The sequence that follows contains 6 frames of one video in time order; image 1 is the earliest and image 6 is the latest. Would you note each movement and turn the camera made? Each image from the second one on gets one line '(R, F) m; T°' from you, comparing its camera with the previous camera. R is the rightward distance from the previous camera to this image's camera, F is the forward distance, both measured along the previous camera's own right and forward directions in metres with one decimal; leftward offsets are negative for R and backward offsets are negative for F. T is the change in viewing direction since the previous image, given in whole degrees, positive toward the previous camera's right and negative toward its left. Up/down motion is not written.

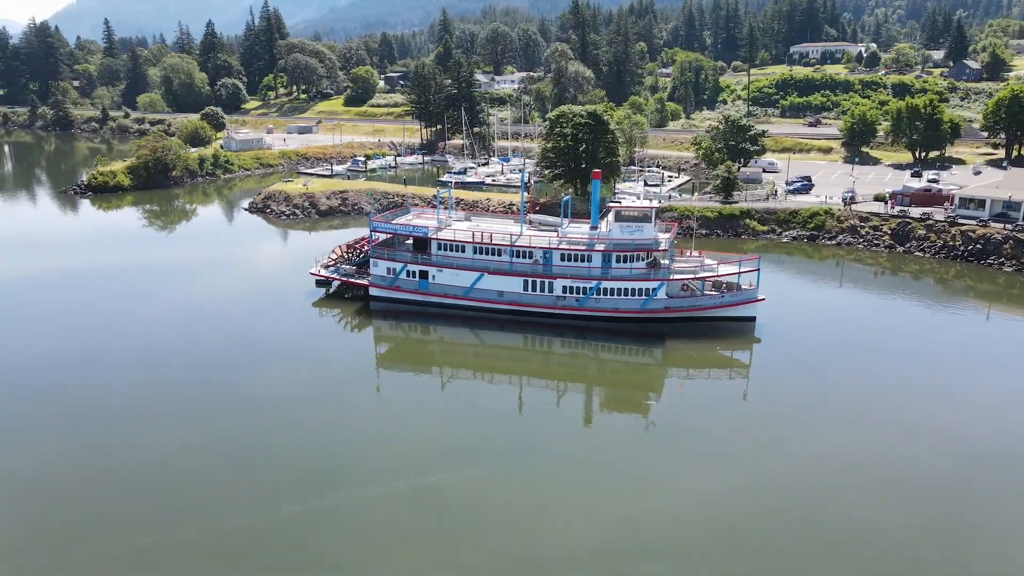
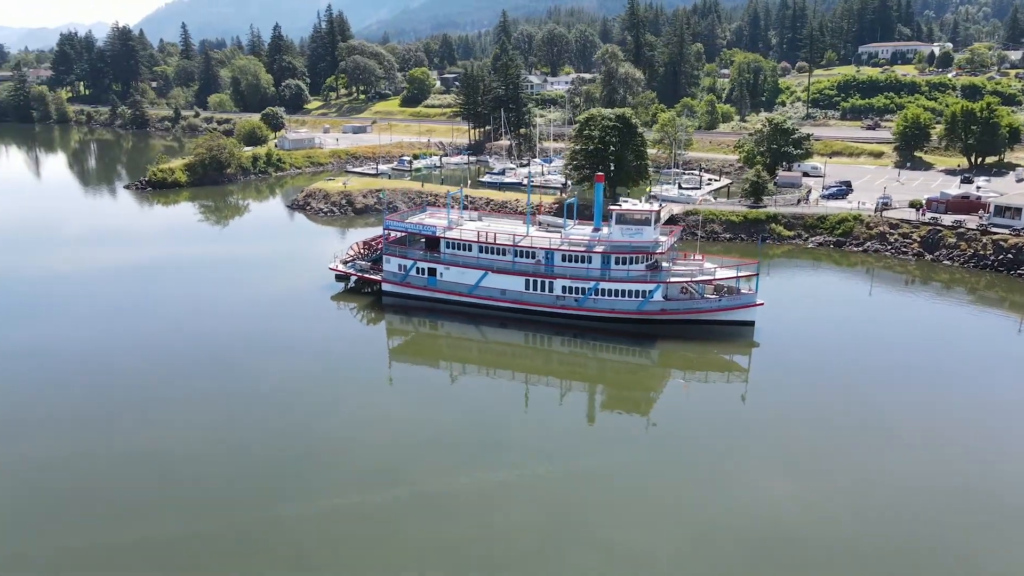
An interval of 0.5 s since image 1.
(+2.9, -0.9) m; -5°
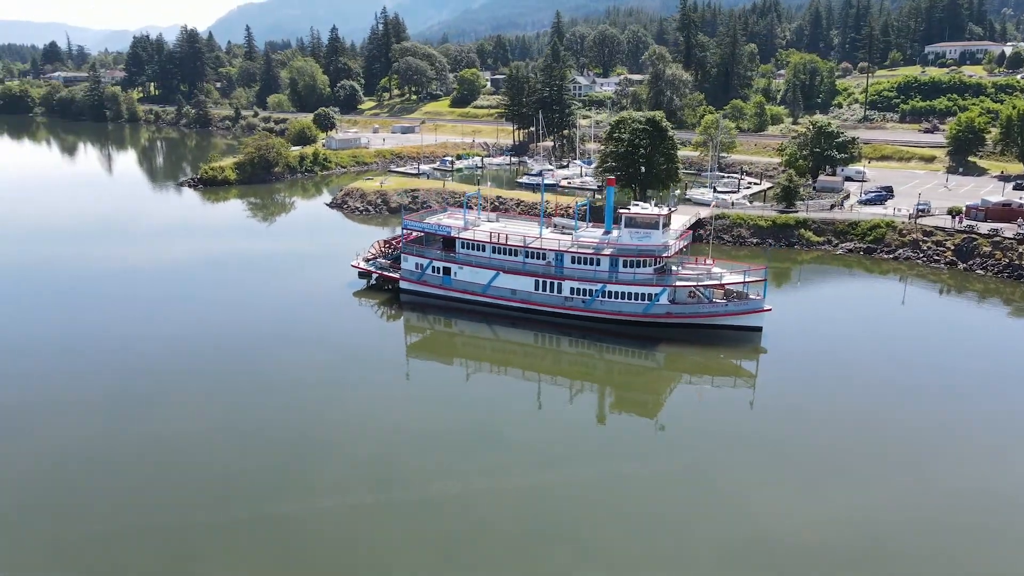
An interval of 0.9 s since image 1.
(+2.2, -0.7) m; -4°
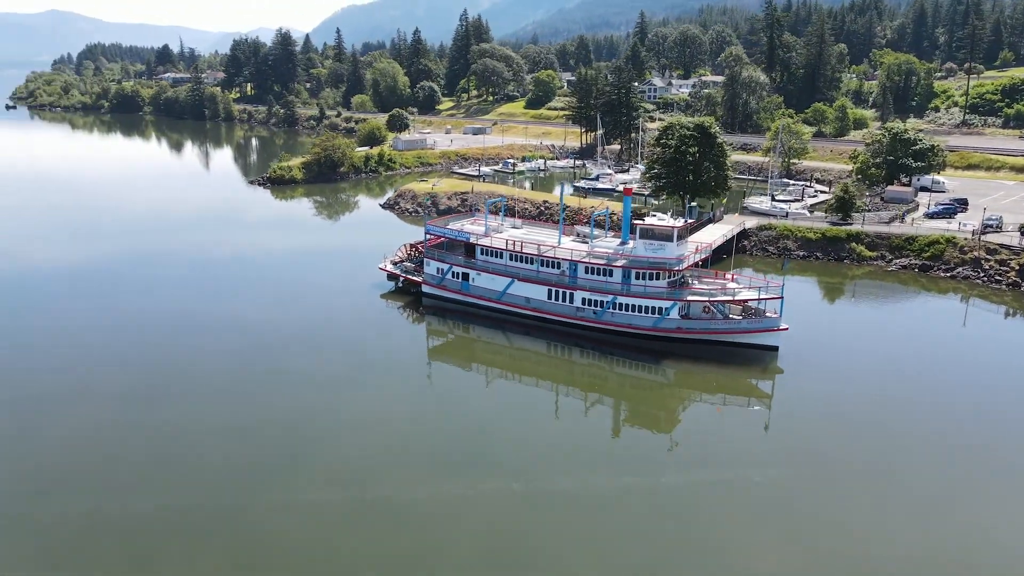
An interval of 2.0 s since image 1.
(+3.5, +0.2) m; -7°
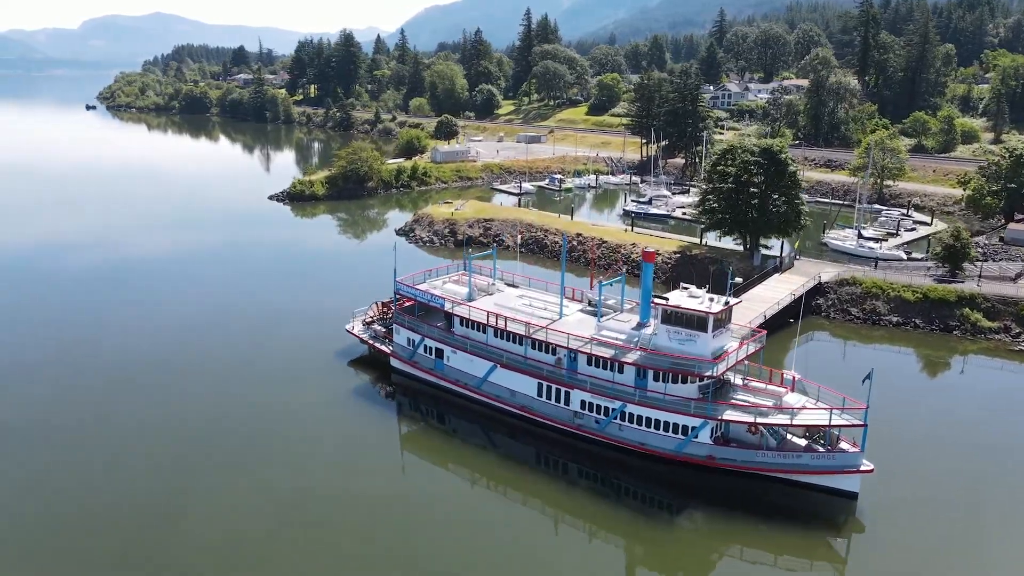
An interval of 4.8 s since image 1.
(+3.3, +8.8) m; -6°
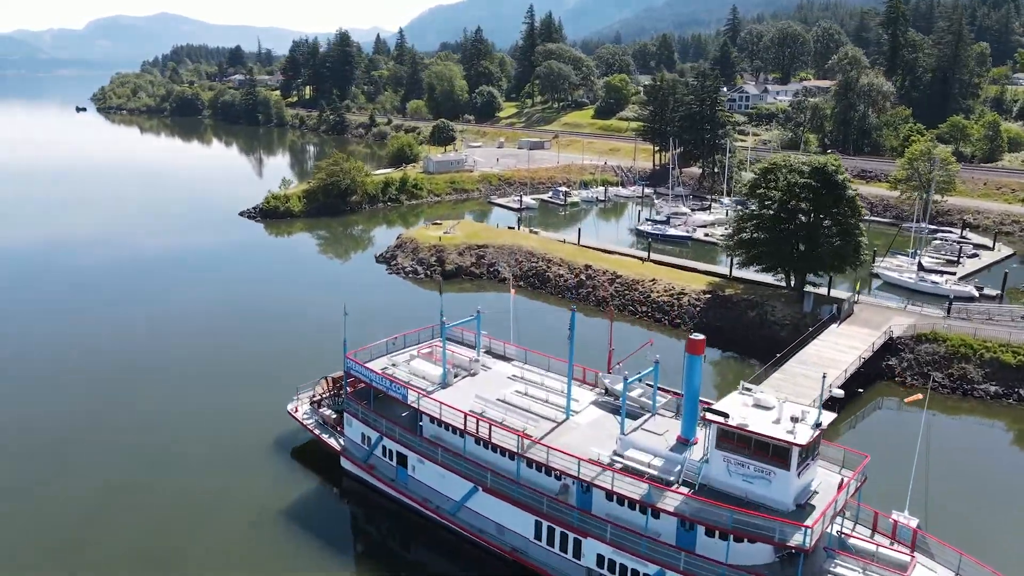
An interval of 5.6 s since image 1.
(+0.5, +7.7) m; 0°
